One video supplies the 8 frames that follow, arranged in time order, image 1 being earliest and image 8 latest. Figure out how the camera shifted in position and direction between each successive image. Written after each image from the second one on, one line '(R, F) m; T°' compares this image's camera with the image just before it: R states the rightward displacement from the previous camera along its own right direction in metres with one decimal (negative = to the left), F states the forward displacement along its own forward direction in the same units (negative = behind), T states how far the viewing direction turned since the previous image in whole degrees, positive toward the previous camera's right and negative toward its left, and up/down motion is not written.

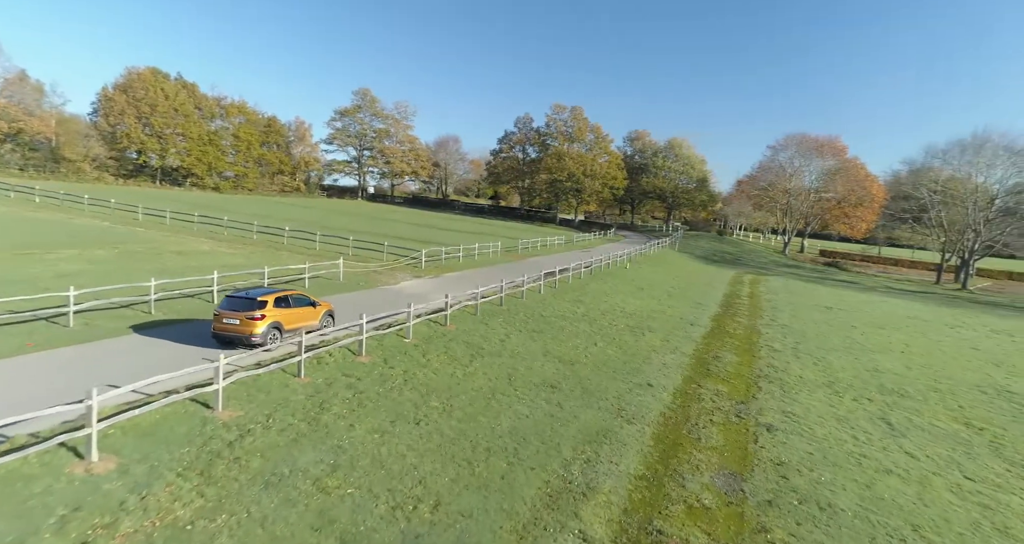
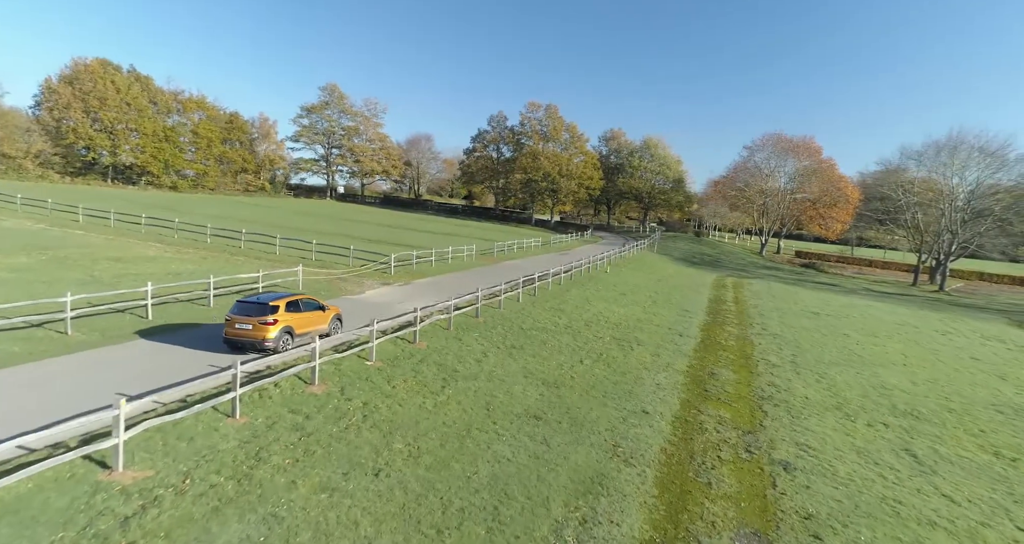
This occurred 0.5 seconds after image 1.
(-0.1, +1.8) m; +3°
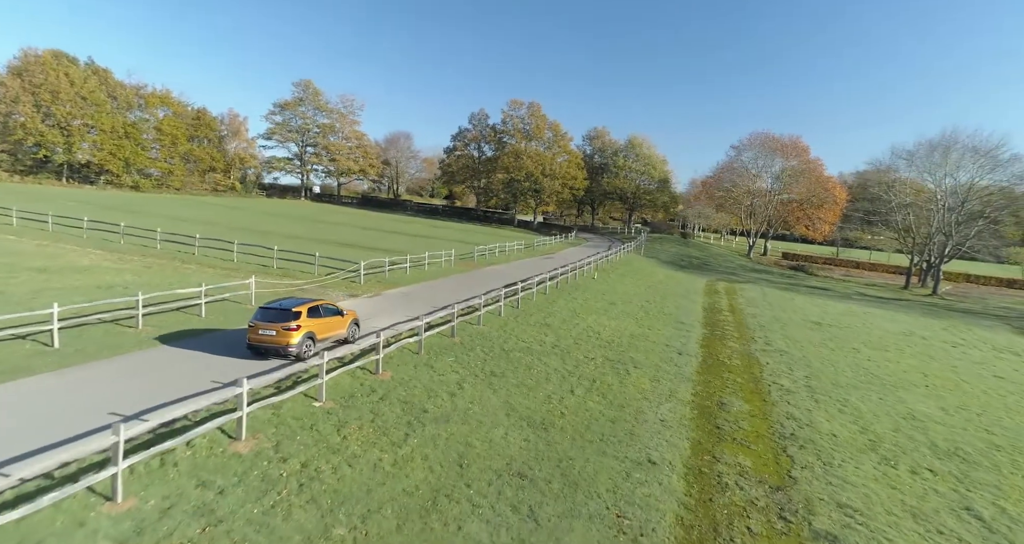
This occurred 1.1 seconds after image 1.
(+0.1, +2.2) m; +2°
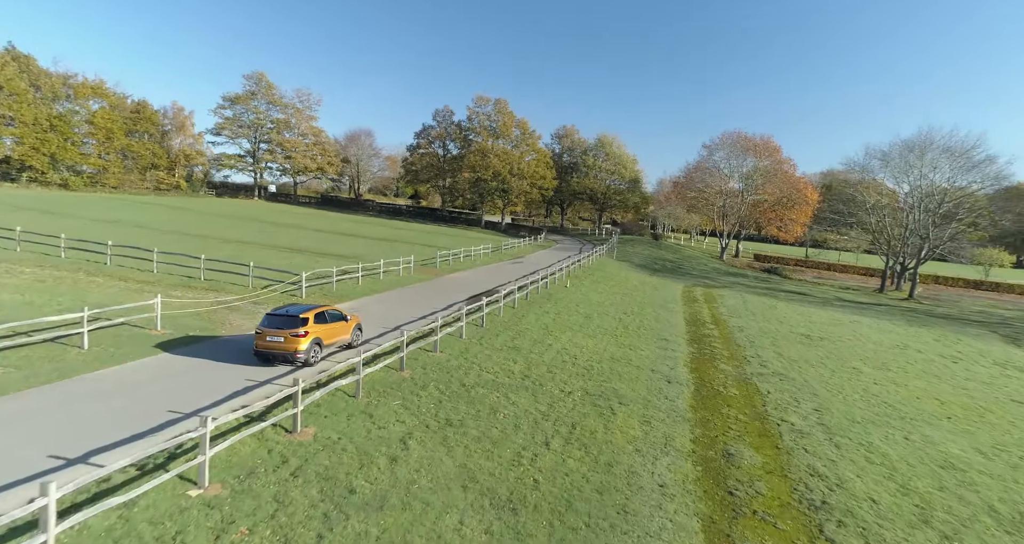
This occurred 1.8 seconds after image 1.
(+0.2, +2.8) m; +4°
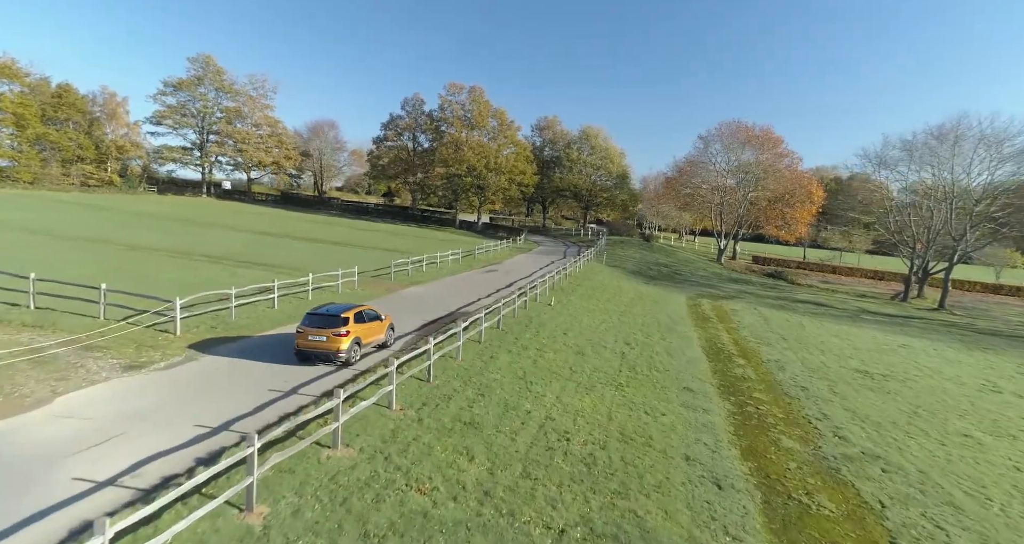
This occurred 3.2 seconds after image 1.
(+0.6, +6.4) m; +2°
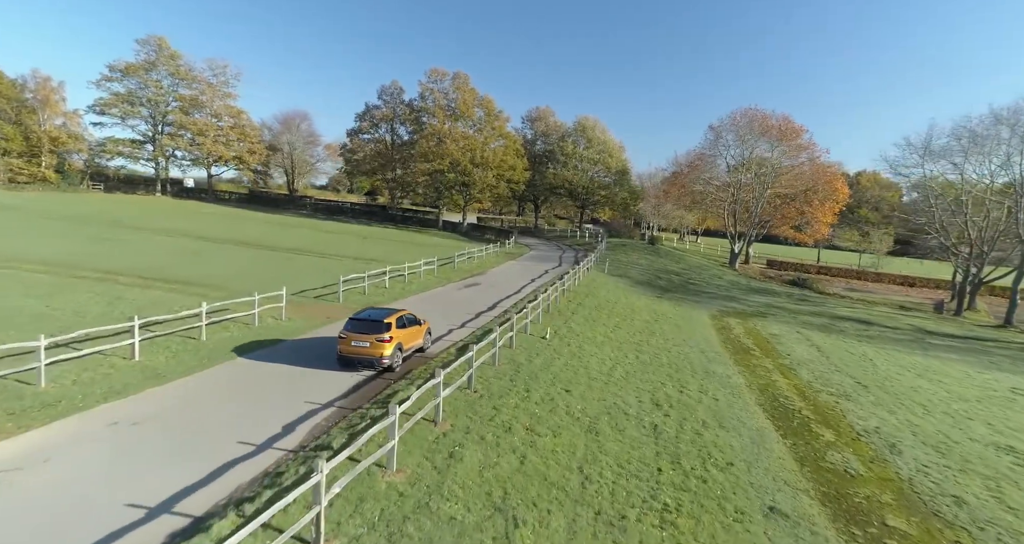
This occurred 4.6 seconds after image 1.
(+0.4, +6.4) m; +1°
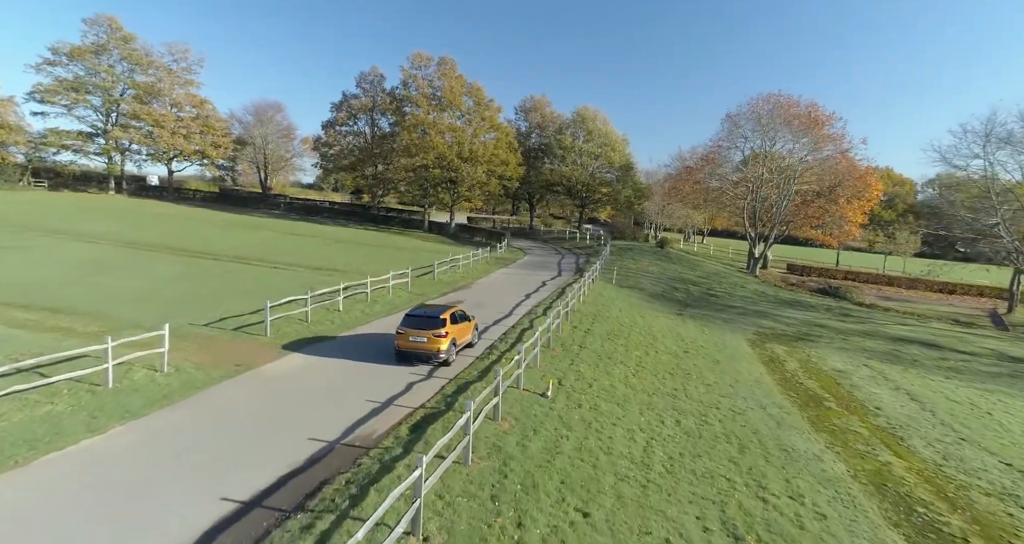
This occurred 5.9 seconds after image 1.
(+0.2, +5.9) m; +1°
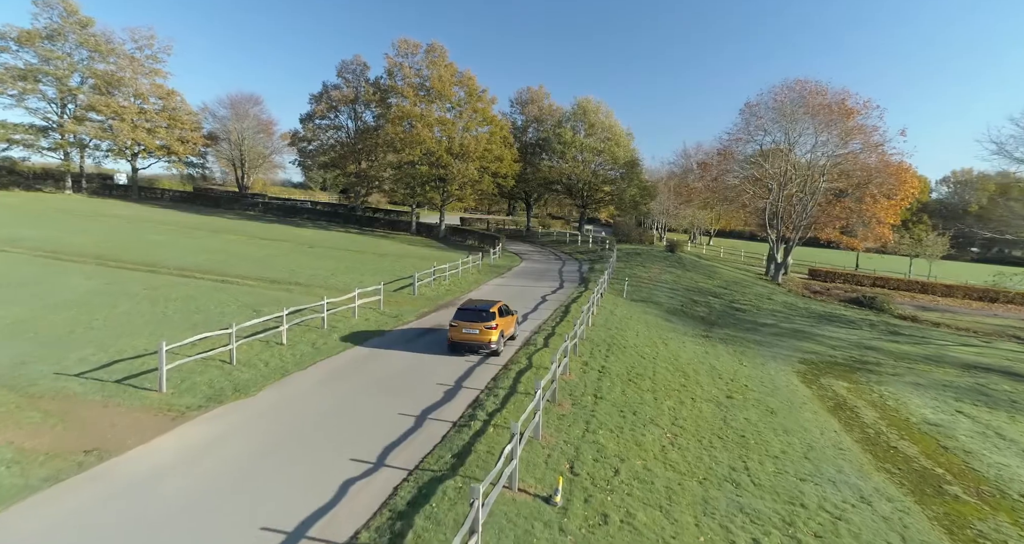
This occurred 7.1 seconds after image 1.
(+0.1, +4.7) m; 0°
